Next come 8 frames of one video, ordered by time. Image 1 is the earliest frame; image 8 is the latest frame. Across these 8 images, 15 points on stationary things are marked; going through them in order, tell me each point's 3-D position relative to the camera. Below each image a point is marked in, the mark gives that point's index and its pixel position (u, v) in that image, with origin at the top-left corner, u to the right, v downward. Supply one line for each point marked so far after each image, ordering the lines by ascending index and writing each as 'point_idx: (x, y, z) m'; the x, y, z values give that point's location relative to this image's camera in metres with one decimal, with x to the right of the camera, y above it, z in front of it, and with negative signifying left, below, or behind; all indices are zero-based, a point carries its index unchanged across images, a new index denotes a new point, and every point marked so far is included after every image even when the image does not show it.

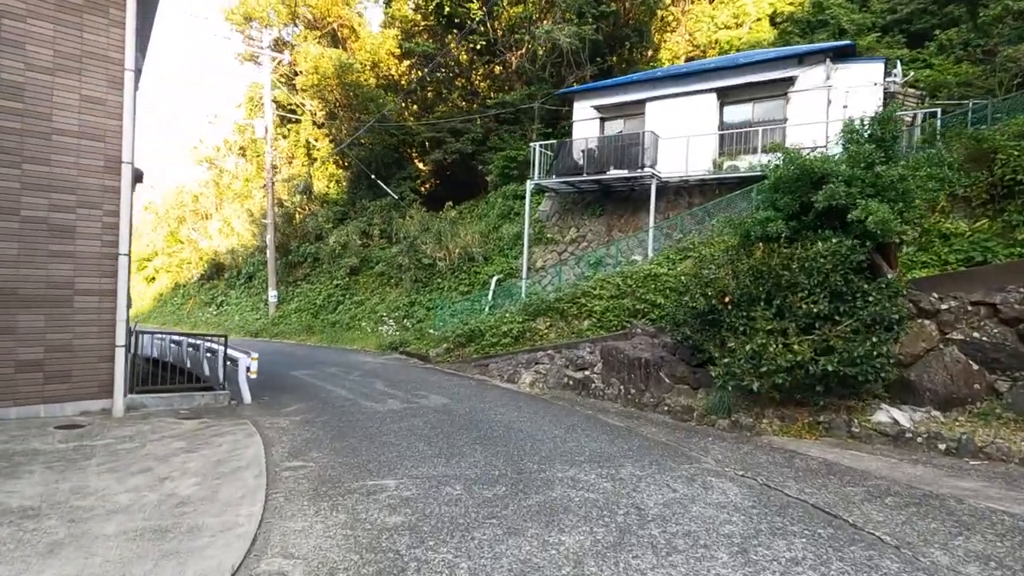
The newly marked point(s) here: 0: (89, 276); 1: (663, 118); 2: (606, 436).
0: (-4.8, +0.1, +6.1) m
1: (+4.5, +5.0, +16.0) m
2: (+1.1, -1.7, +6.4) m
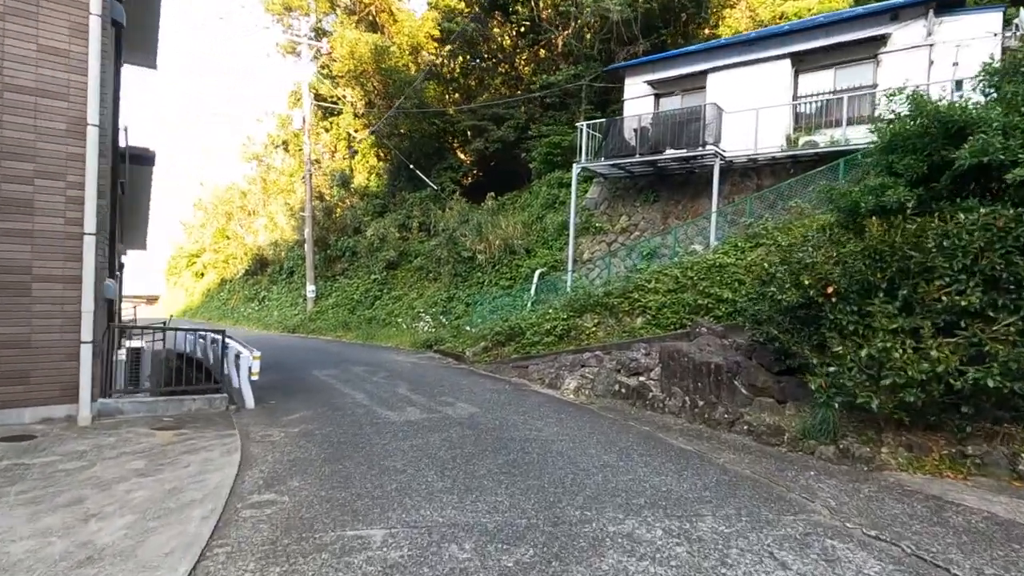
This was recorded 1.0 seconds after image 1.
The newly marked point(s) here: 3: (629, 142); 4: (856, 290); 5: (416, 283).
0: (-4.5, +0.3, +5.2) m
1: (+5.7, +5.2, +14.2) m
2: (+1.5, -1.6, +4.9) m
3: (+3.2, +3.9, +14.4) m
4: (+3.4, 0.0, +5.3) m
5: (-3.5, +0.2, +19.6) m
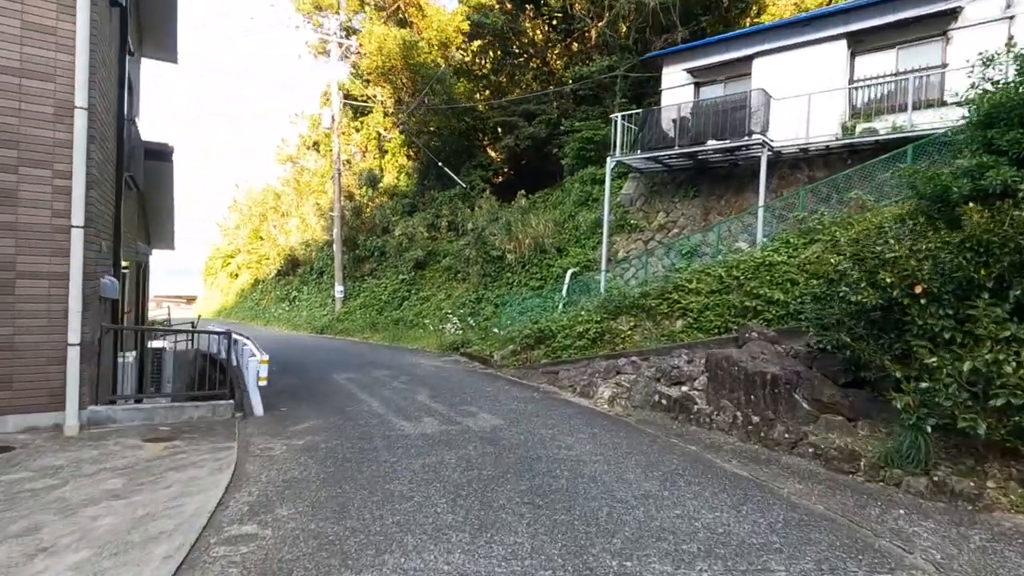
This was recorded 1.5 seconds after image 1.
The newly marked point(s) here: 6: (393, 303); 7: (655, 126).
0: (-4.2, +0.3, +4.8) m
1: (+6.5, +5.2, +13.2) m
2: (+1.6, -1.6, +4.1) m
3: (+3.9, +3.9, +13.6) m
4: (+3.6, 0.0, +4.4) m
5: (-2.4, +0.2, +19.1) m
6: (-4.4, -0.6, +19.8) m
7: (+3.6, +4.1, +13.7) m
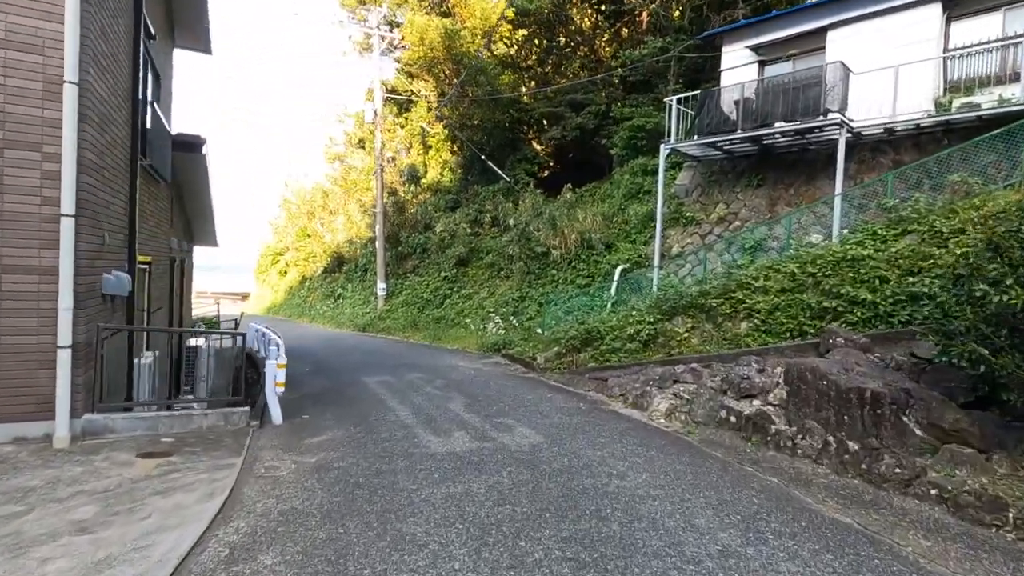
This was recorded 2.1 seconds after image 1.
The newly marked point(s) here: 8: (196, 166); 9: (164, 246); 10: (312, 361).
0: (-3.9, +0.3, +4.3) m
1: (+7.5, +5.2, +11.7) m
2: (+1.9, -1.6, +3.2) m
3: (+5.0, +3.9, +12.3) m
4: (+3.8, 0.0, +3.2) m
5: (-0.8, +0.2, +18.4) m
6: (-2.8, -0.5, +19.3) m
7: (+4.7, +4.2, +12.5) m
8: (-5.7, +2.2, +9.8) m
9: (-6.0, +0.7, +9.3) m
10: (-4.6, -1.7, +12.3) m
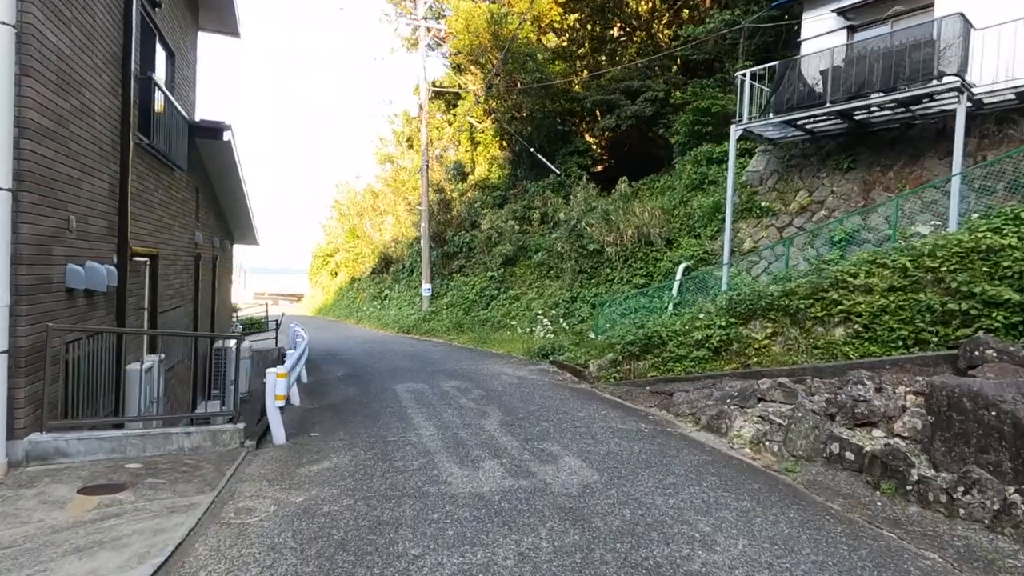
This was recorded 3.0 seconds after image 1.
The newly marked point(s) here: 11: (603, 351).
0: (-3.7, +0.4, +3.5) m
1: (+8.4, +5.2, +9.8) m
2: (+2.0, -1.5, +1.8) m
3: (+6.0, +3.9, +10.7) m
4: (+3.9, +0.1, +1.7) m
5: (+0.8, +0.2, +17.2) m
6: (-1.1, -0.5, +18.3) m
7: (+5.7, +4.2, +10.9) m
8: (-4.9, +2.3, +9.2) m
9: (-5.2, +0.8, +8.6) m
10: (-3.5, -1.7, +11.5) m
11: (+1.9, -1.3, +10.9) m
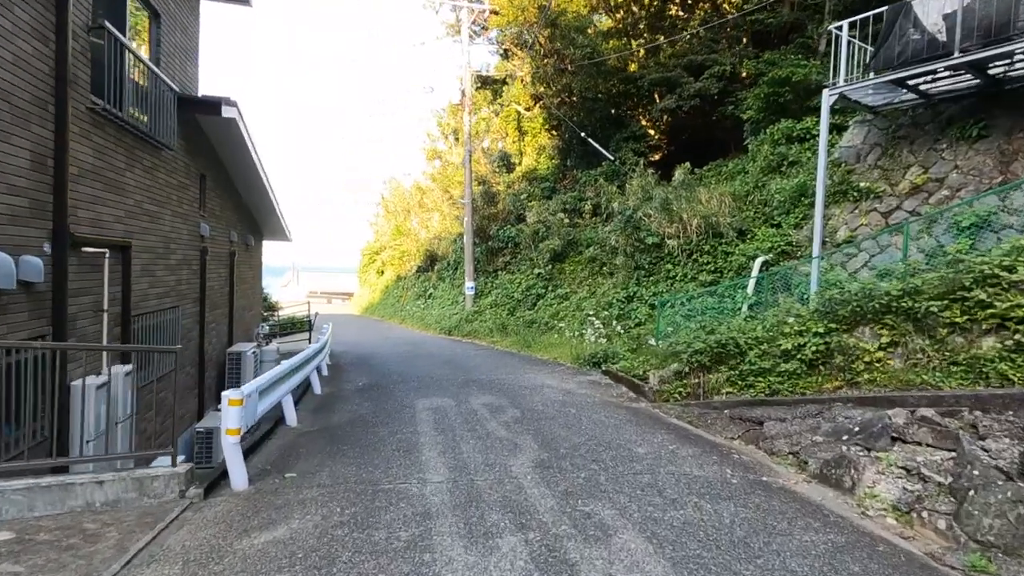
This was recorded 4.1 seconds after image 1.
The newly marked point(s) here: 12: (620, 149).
0: (-3.6, +0.4, +2.4) m
1: (+9.1, +5.3, +7.5) m
2: (+1.9, -1.5, +0.1) m
3: (+6.7, +4.0, +8.6) m
4: (+3.8, +0.1, -0.2) m
5: (+2.2, +0.3, +15.6) m
6: (+0.5, -0.4, +16.8) m
7: (+6.5, +4.2, +8.8) m
8: (-4.3, +2.3, +8.1) m
9: (-4.6, +0.8, +7.6) m
10: (-2.7, -1.6, +10.4) m
11: (+2.6, -1.2, +9.2) m
12: (+3.7, +4.8, +18.5) m
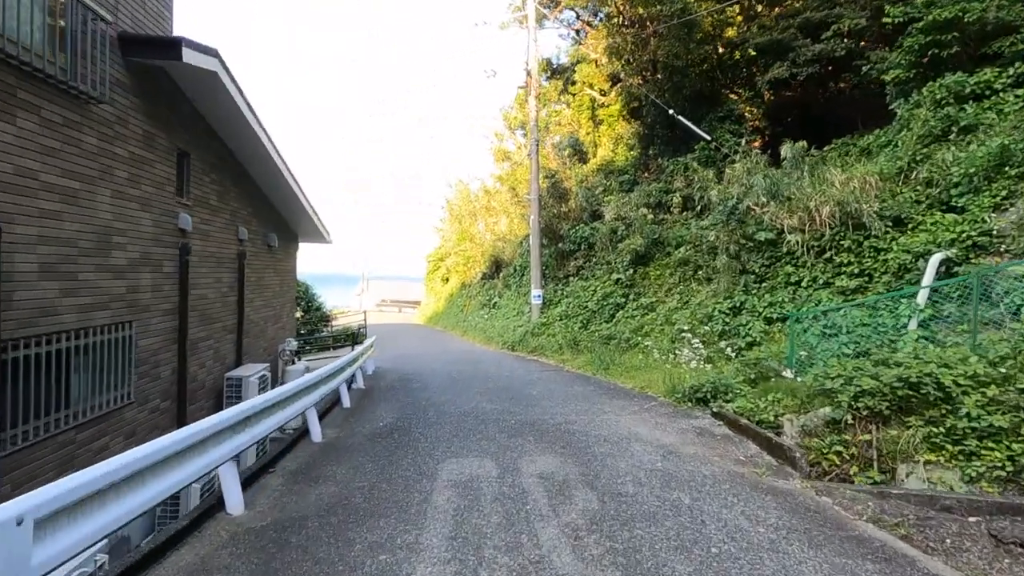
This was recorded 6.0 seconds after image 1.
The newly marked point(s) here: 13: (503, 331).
0: (-3.6, +0.4, +0.4) m
1: (+9.6, +5.2, +3.8) m
2: (+1.6, -1.5, -2.6) m
3: (+7.5, +3.9, +5.2) m
4: (+3.4, +0.1, -3.1) m
5: (+3.9, +0.1, +12.7) m
6: (+2.4, -0.7, +14.2) m
7: (+7.3, +4.1, +5.5) m
8: (-3.5, +2.2, +6.2) m
9: (-3.9, +0.7, +5.8) m
10: (-1.6, -1.7, +8.2) m
11: (+3.5, -1.3, +6.3) m
12: (+5.8, +4.5, +15.4) m
13: (-0.3, -1.4, +18.3) m
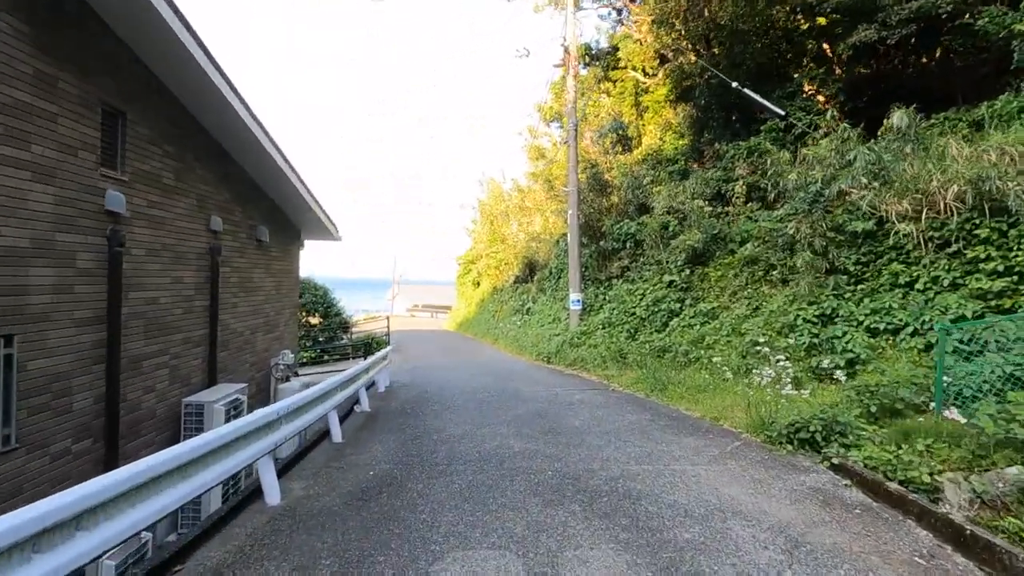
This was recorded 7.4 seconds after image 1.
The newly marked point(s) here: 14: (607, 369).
0: (-3.6, +0.4, -1.1) m
1: (+9.8, +5.2, +1.4) m
2: (+1.3, -1.4, -4.5) m
3: (+7.7, +3.9, +2.9) m
4: (+3.1, +0.2, -5.1) m
5: (+4.6, 0.0, +10.6) m
6: (+3.2, -0.7, +12.2) m
7: (+7.5, +4.1, +3.2) m
8: (-3.2, +2.2, +4.7) m
9: (-3.6, +0.7, +4.2) m
10: (-1.1, -1.8, +6.4) m
11: (+3.8, -1.3, +4.3) m
12: (+6.7, +4.4, +13.3) m
13: (+0.8, -1.5, +16.4) m
14: (+2.1, -1.8, +11.7) m
